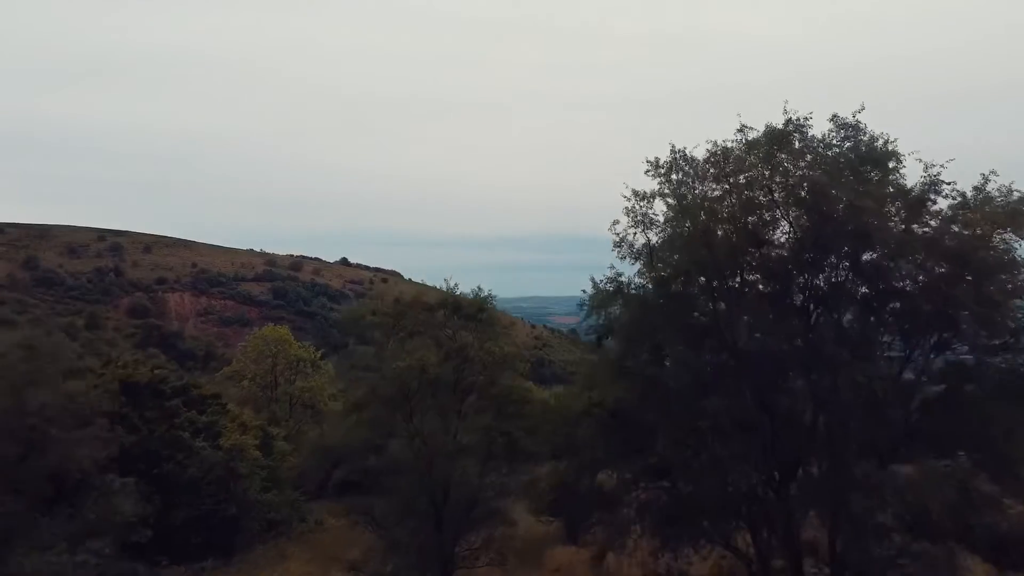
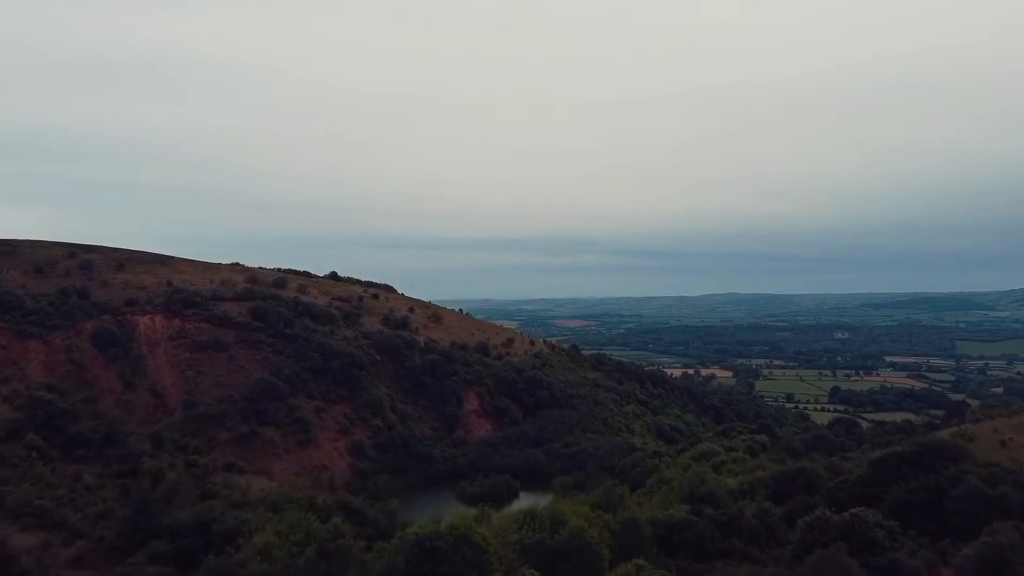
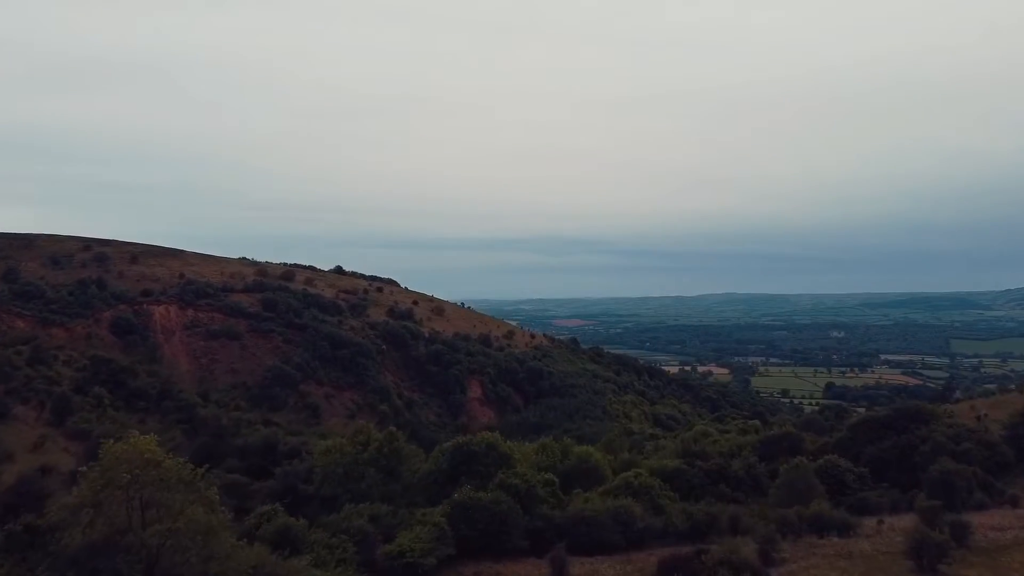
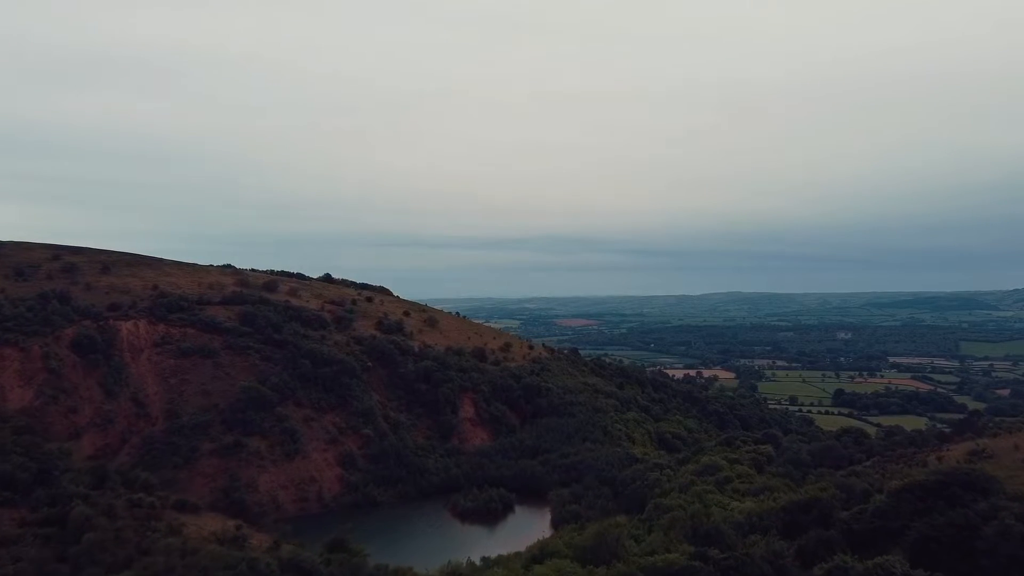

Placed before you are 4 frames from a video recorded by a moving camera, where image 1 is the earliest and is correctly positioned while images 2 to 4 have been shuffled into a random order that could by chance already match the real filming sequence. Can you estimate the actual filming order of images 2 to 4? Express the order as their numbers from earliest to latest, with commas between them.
3, 2, 4
